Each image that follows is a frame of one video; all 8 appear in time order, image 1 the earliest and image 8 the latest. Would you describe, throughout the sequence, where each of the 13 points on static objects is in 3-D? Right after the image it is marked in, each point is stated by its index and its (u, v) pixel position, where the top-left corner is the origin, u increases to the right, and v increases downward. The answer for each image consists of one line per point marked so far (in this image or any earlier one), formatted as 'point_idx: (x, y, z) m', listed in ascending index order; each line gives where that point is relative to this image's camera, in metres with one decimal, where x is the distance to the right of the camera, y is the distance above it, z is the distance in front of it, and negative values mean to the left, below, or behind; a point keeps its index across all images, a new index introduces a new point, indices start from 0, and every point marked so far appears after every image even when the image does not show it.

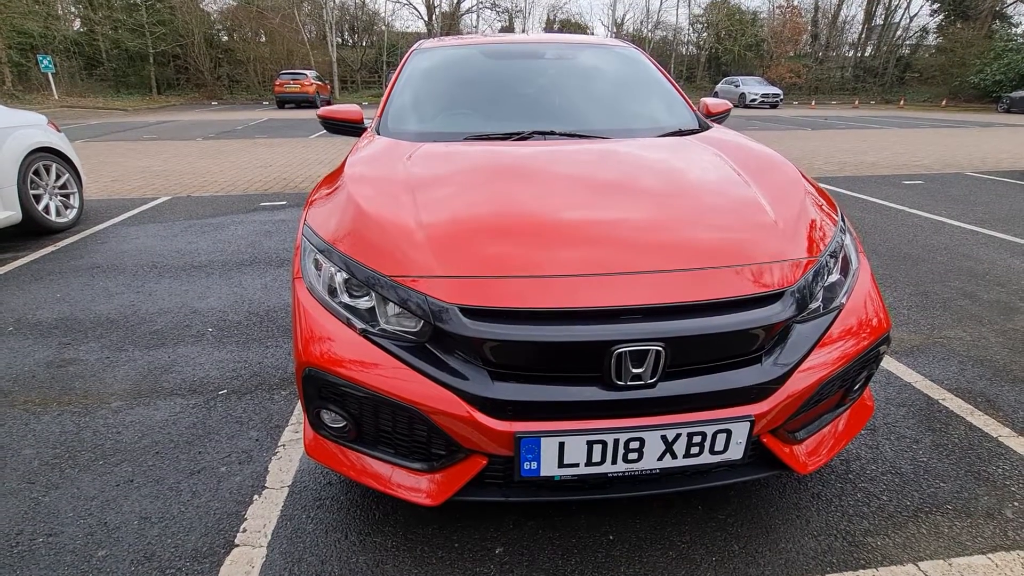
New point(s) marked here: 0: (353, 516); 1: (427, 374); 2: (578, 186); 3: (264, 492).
0: (-0.6, -0.8, +1.7) m
1: (-0.2, -0.3, +1.4) m
2: (+0.2, +0.4, +1.9) m
3: (-0.9, -0.8, +1.9) m
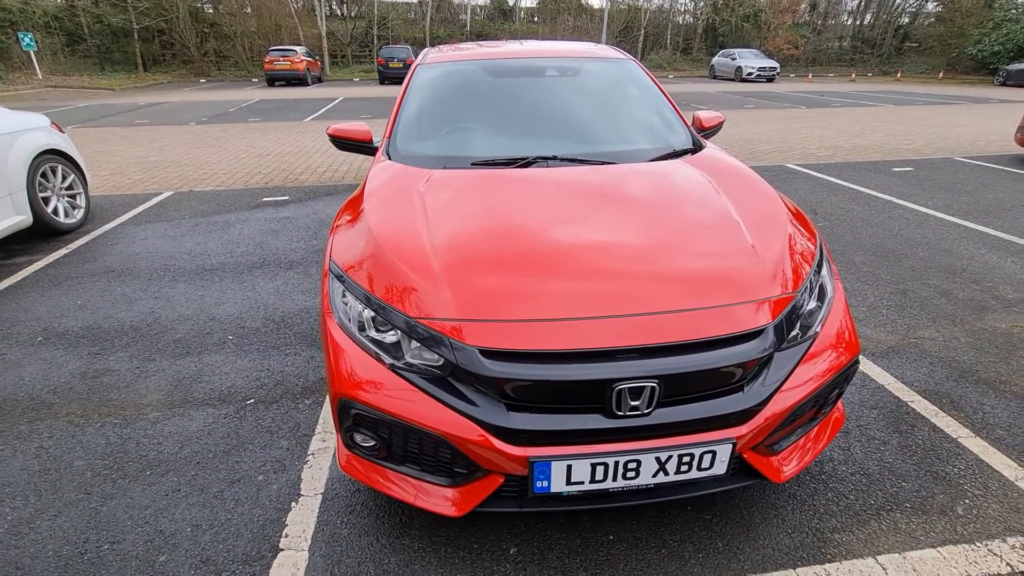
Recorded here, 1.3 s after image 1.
0: (-0.5, -0.9, +2.0) m
1: (-0.2, -0.4, +1.6) m
2: (+0.3, +0.3, +2.1) m
3: (-0.9, -0.9, +2.1) m
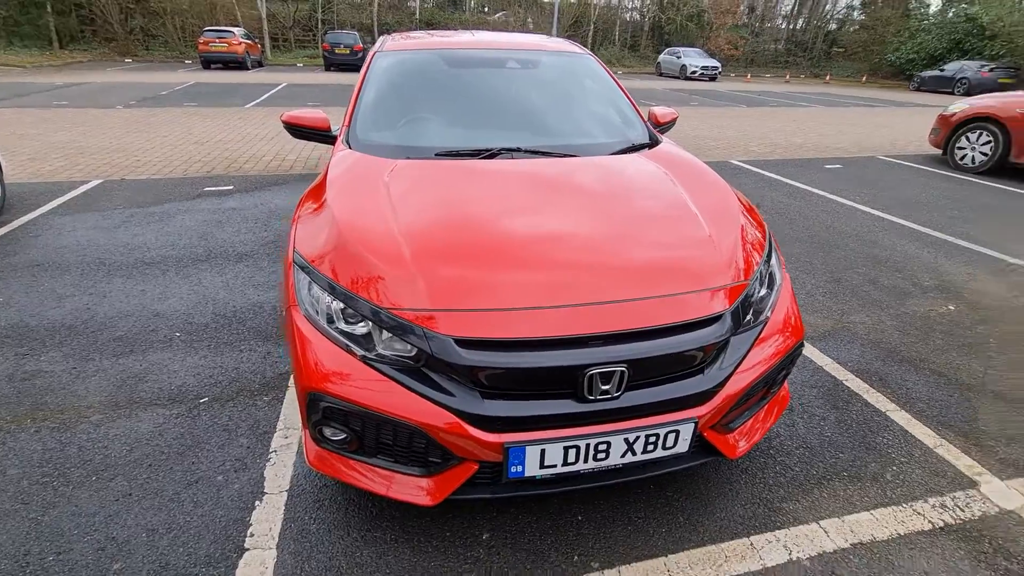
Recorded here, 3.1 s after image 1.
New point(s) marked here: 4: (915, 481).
0: (-0.6, -0.9, +1.9) m
1: (-0.3, -0.4, +1.6) m
2: (+0.1, +0.3, +2.1) m
3: (-1.0, -0.9, +2.0) m
4: (+1.8, -0.8, +2.2) m
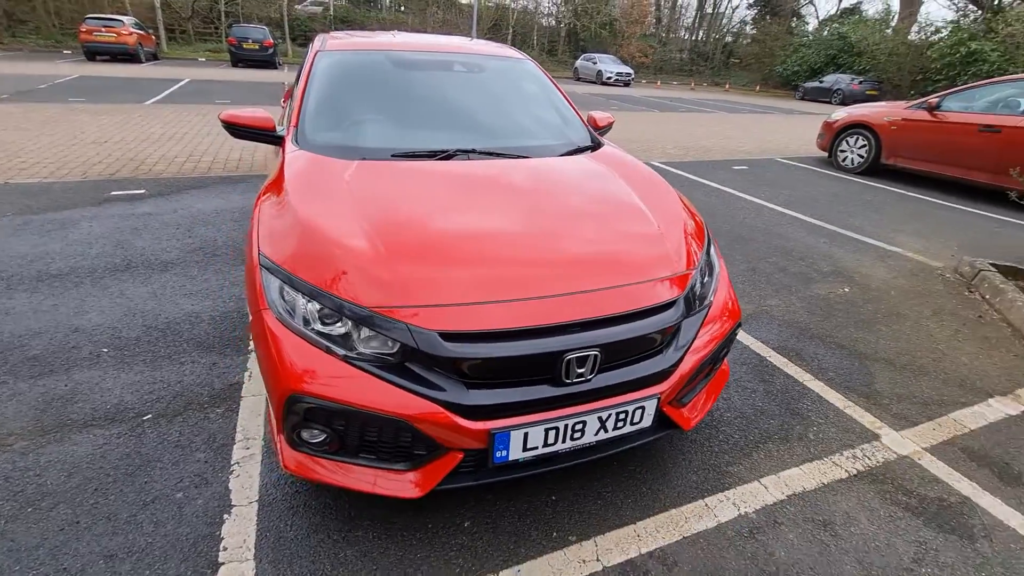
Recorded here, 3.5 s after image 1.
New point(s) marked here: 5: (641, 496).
0: (-0.7, -0.9, +1.9) m
1: (-0.4, -0.3, +1.7) m
2: (0.0, +0.4, +2.2) m
3: (-1.1, -0.9, +2.0) m
4: (+1.6, -0.8, +2.5) m
5: (+0.6, -0.9, +2.1) m
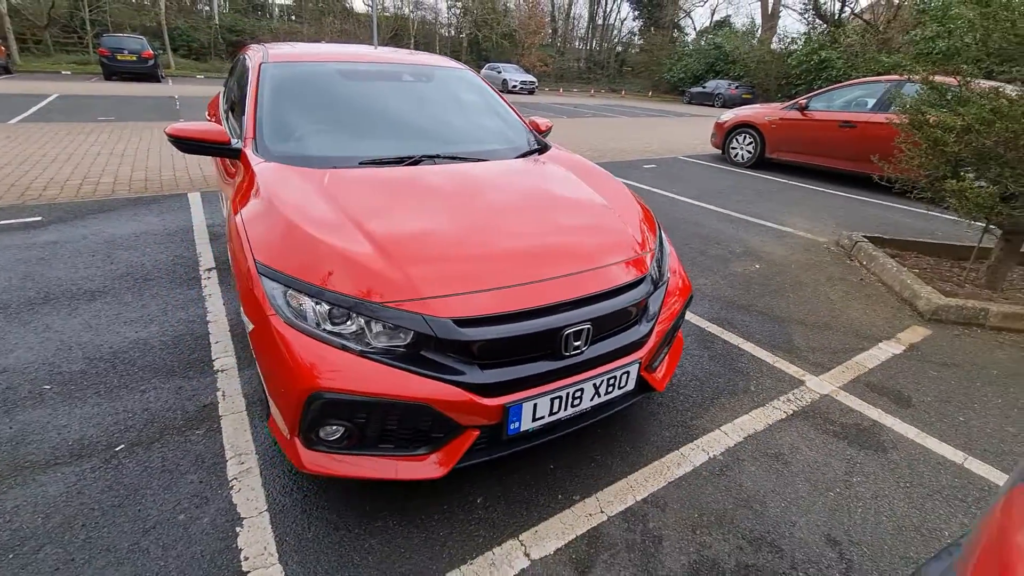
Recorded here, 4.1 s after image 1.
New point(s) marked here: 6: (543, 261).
0: (-0.7, -0.9, +2.0) m
1: (-0.3, -0.3, +1.8) m
2: (-0.2, +0.4, +2.4) m
3: (-1.1, -0.9, +1.9) m
4: (+1.5, -0.6, +2.9) m
5: (+0.6, -0.8, +2.4) m
6: (+0.1, +0.1, +2.1) m
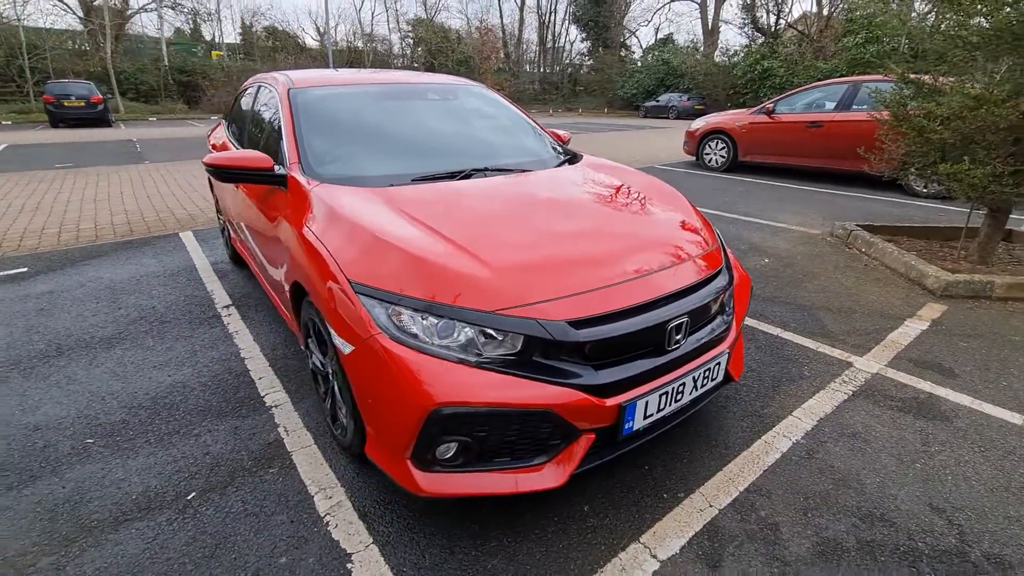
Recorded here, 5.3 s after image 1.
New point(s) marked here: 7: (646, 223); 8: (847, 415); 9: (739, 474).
0: (-0.2, -1.0, +1.9) m
1: (+0.1, -0.3, +1.8) m
2: (+0.2, +0.4, +2.4) m
3: (-0.6, -1.0, +1.8) m
4: (+1.9, -0.5, +3.0) m
5: (+1.0, -0.8, +2.4) m
6: (+0.5, +0.1, +2.1) m
7: (+0.6, +0.3, +2.4) m
8: (+1.8, -0.7, +2.6) m
9: (+1.0, -0.8, +2.2) m
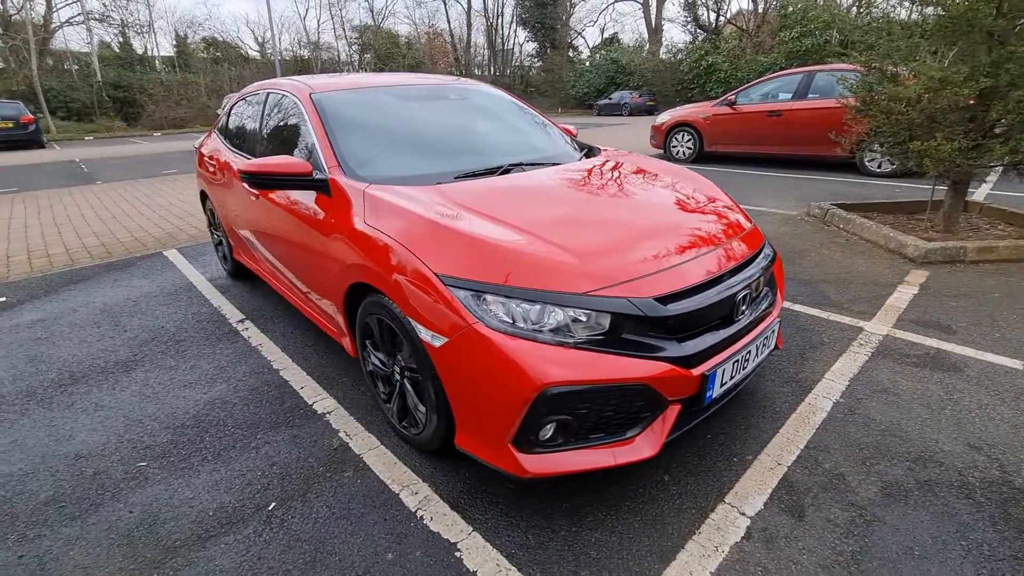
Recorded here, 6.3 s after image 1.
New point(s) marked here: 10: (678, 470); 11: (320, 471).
0: (+0.2, -0.9, +2.0) m
1: (+0.5, -0.3, +1.8) m
2: (+0.4, +0.4, +2.5) m
3: (-0.2, -1.0, +1.9) m
4: (+2.2, -0.3, +3.2) m
5: (+1.3, -0.6, +2.5) m
6: (+0.8, +0.2, +2.2) m
7: (+0.9, +0.4, +2.5) m
8: (+2.1, -0.5, +2.8) m
9: (+1.4, -0.7, +2.4) m
10: (+0.7, -0.8, +2.2) m
11: (-0.9, -0.8, +2.3) m
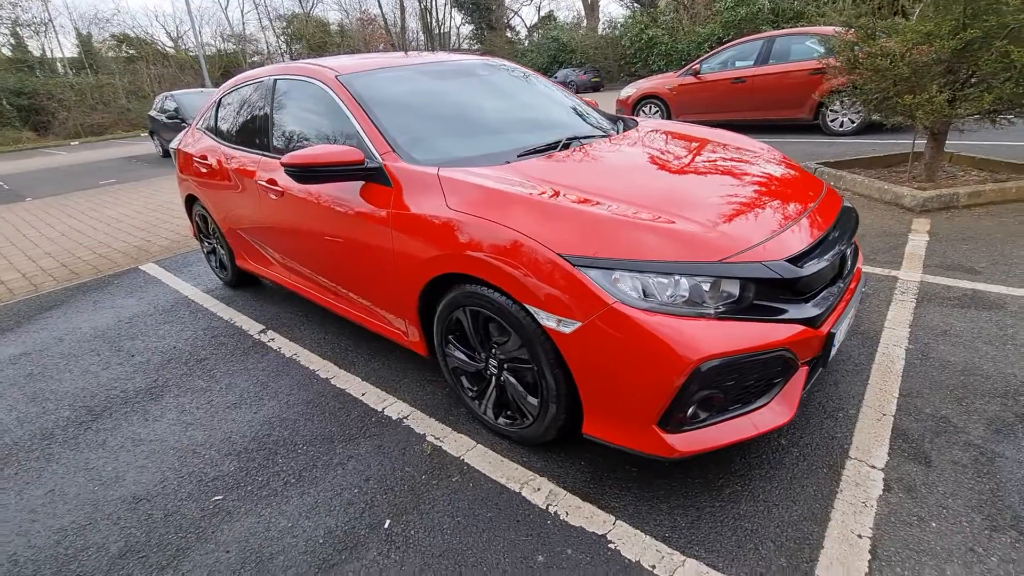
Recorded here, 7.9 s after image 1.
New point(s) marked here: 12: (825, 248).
0: (+0.7, -0.8, +1.9) m
1: (+0.9, -0.1, +1.8) m
2: (+0.8, +0.6, +2.4) m
3: (+0.3, -0.9, +1.8) m
4: (+2.5, 0.0, +3.3) m
5: (+1.7, -0.4, +2.5) m
6: (+1.2, +0.4, +2.2) m
7: (+1.2, +0.6, +2.5) m
8: (+2.5, -0.2, +2.9) m
9: (+1.8, -0.5, +2.4) m
10: (+1.2, -0.6, +2.2) m
11: (-0.4, -0.8, +2.1) m
12: (+1.3, +0.2, +2.0) m
